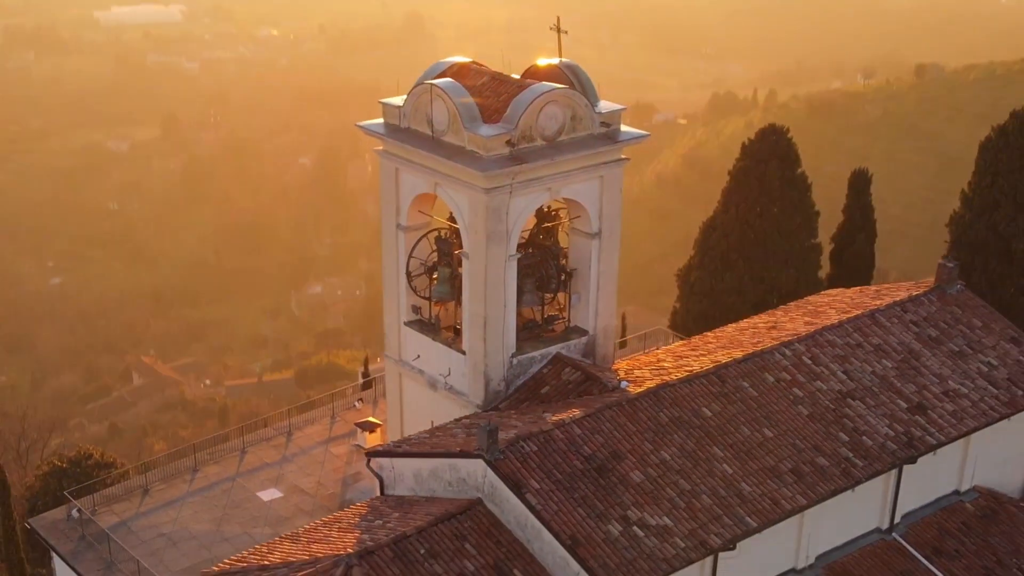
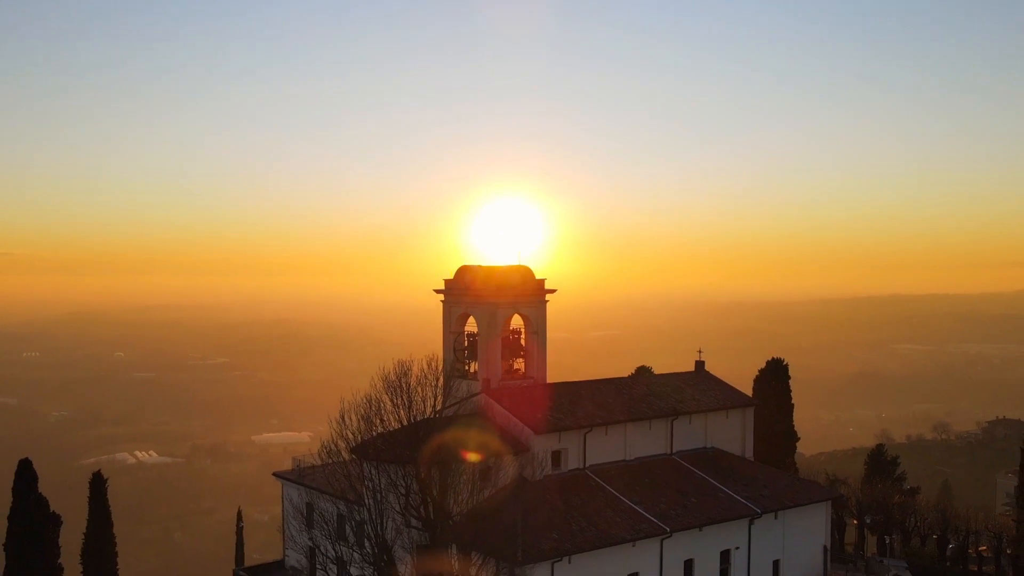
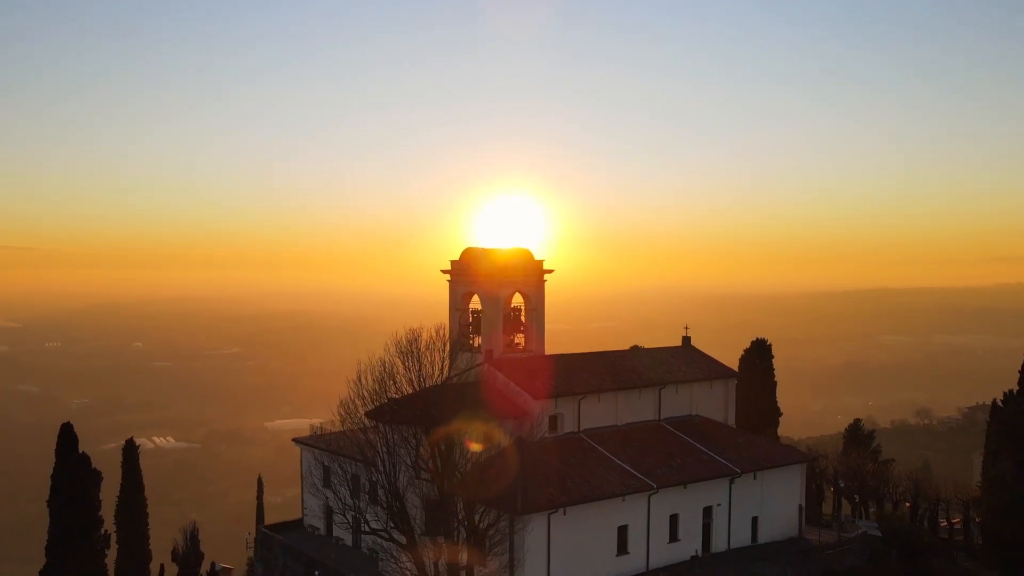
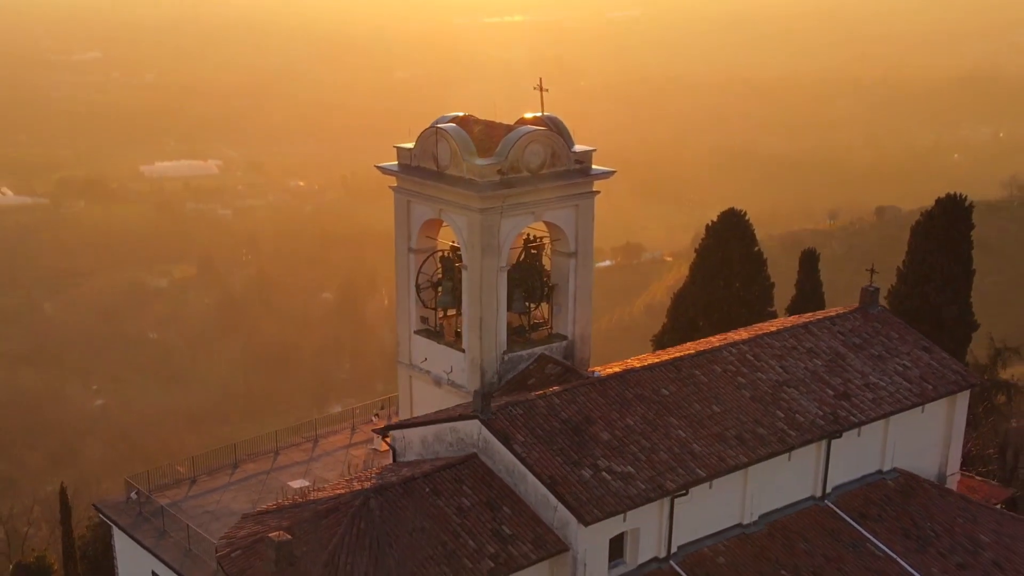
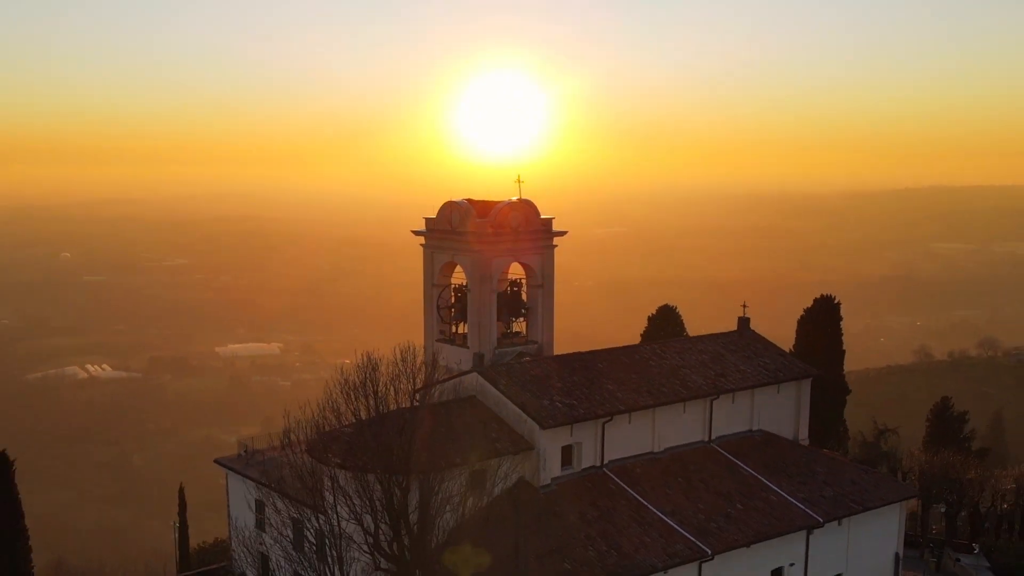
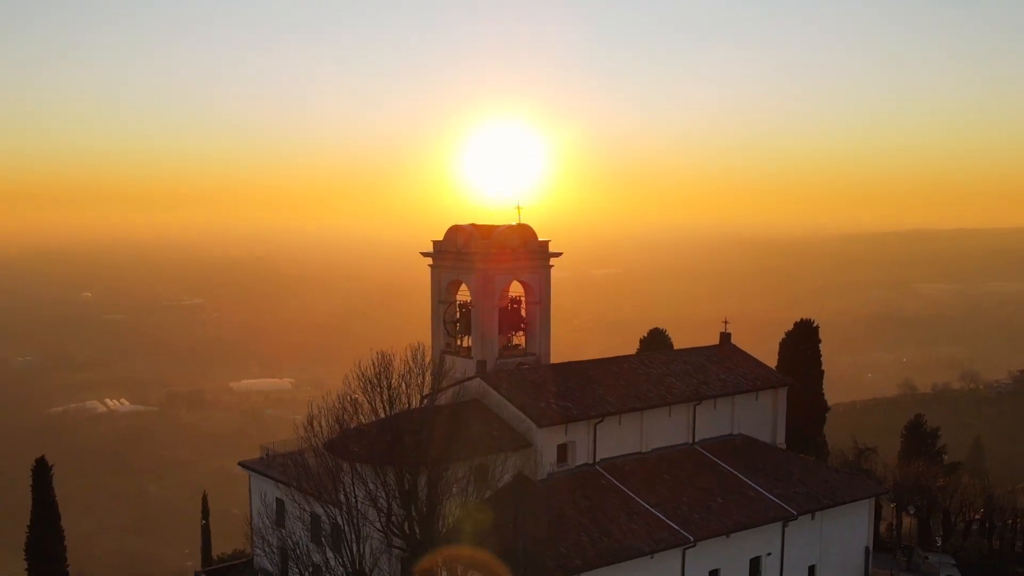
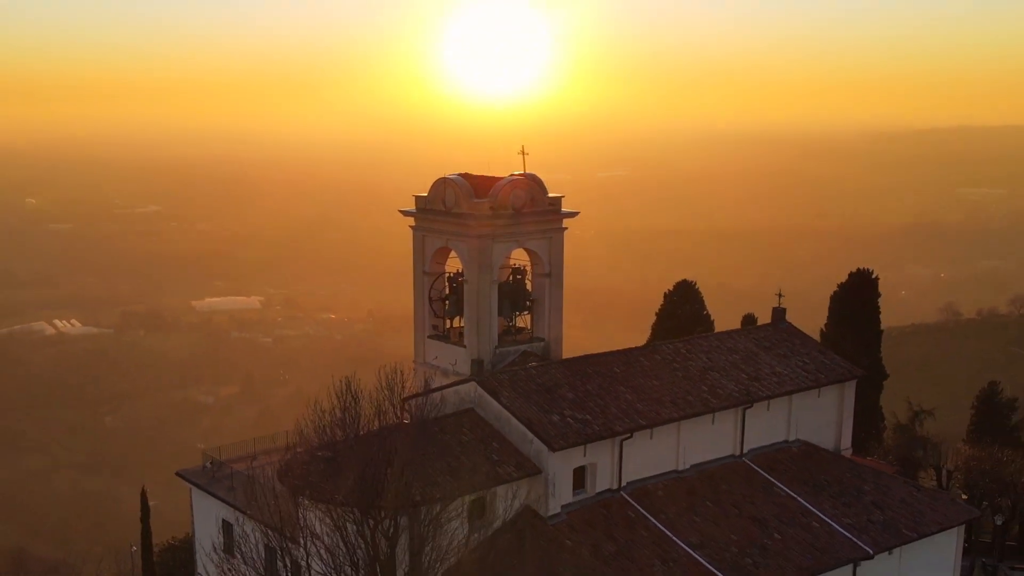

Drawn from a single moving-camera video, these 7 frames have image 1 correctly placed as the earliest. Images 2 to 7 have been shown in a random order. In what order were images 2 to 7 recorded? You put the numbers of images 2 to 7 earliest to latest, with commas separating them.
4, 7, 5, 6, 2, 3
